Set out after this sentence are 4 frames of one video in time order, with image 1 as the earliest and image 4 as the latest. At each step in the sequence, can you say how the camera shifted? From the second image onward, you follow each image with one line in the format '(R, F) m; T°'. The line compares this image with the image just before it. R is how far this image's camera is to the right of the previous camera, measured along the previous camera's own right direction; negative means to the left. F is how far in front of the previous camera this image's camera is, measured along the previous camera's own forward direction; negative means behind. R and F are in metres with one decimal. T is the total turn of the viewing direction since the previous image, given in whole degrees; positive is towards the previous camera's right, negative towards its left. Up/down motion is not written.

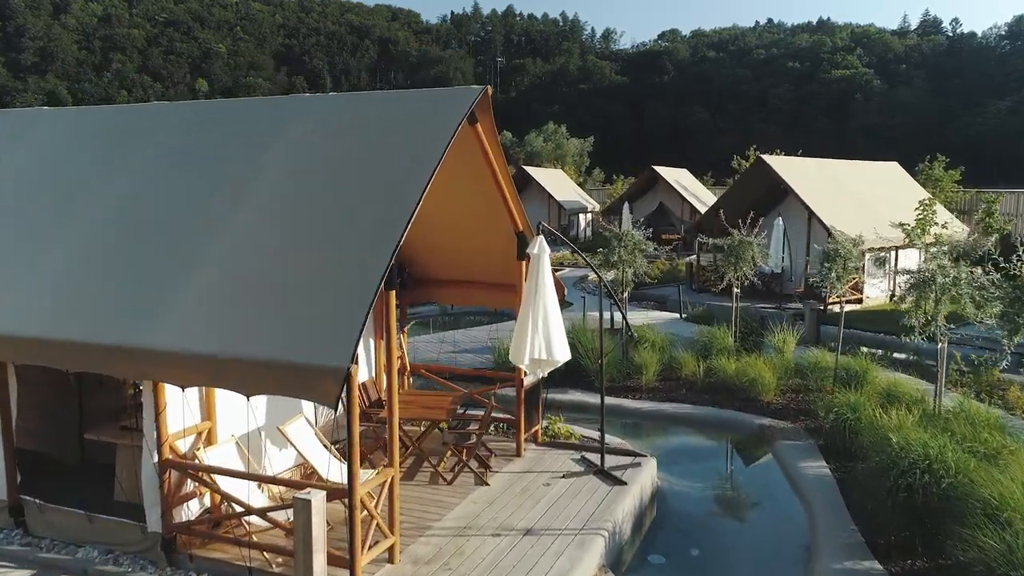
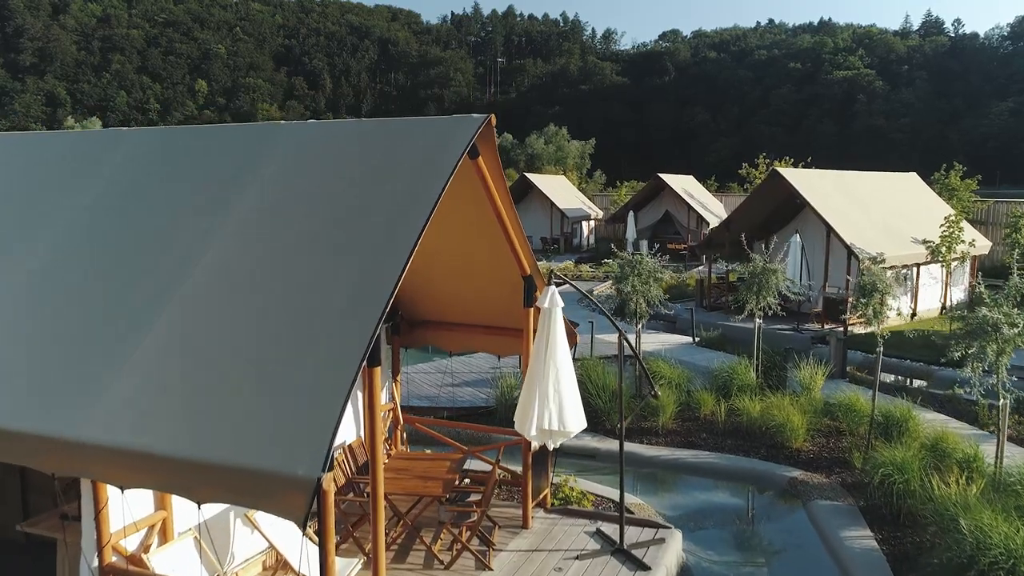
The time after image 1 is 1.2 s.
(-0.1, +0.9) m; 0°
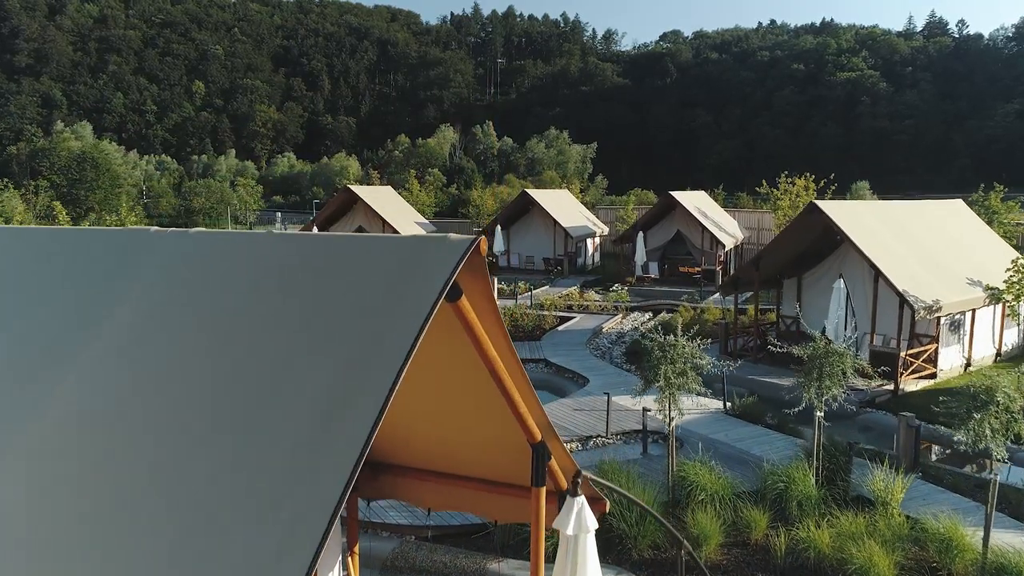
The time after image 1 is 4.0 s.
(0.0, +2.1) m; 0°
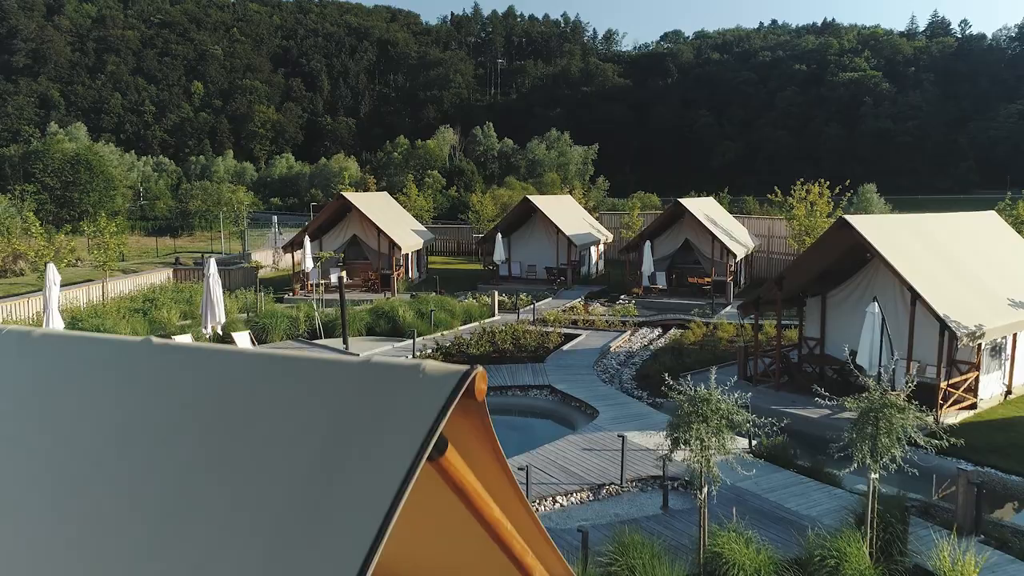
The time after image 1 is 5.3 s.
(0.0, +1.2) m; 0°
